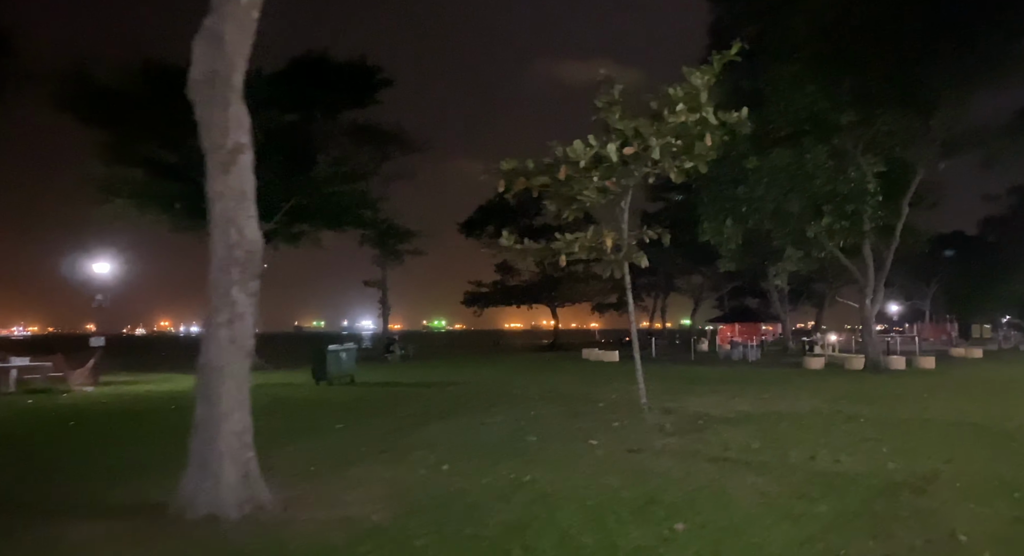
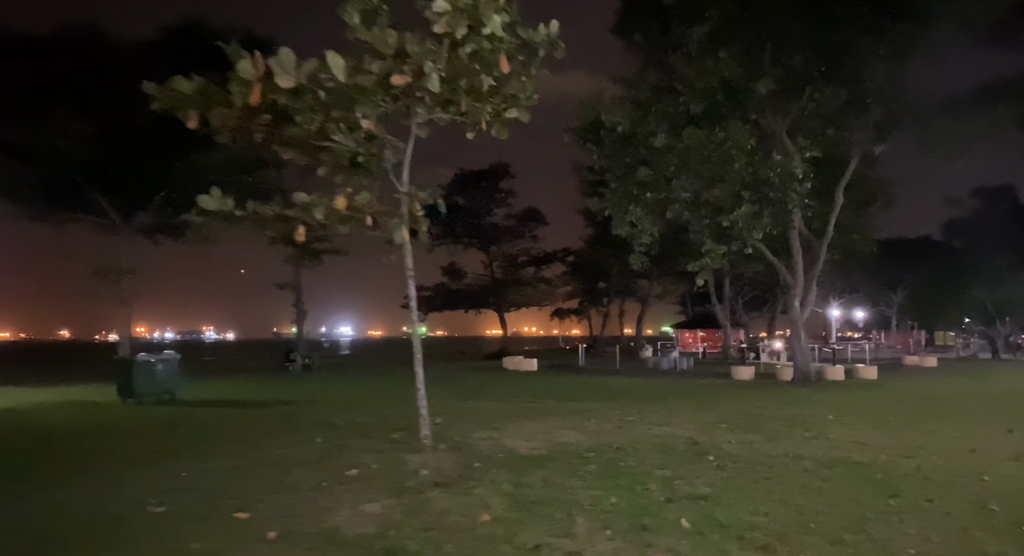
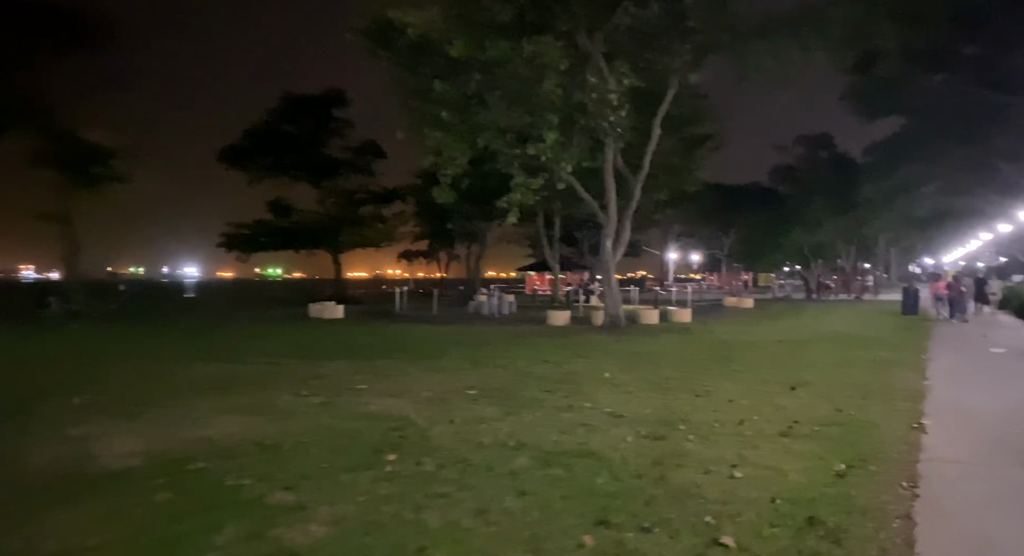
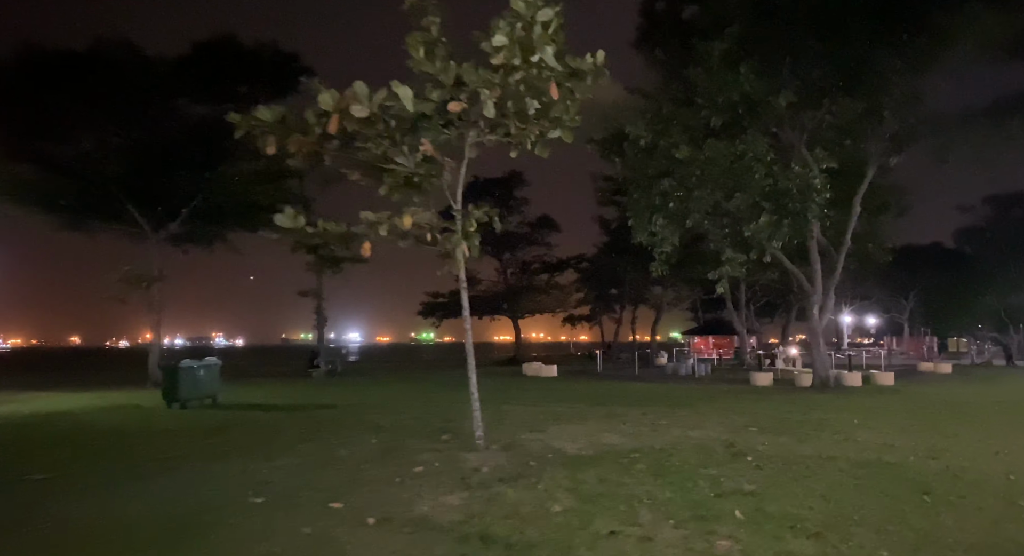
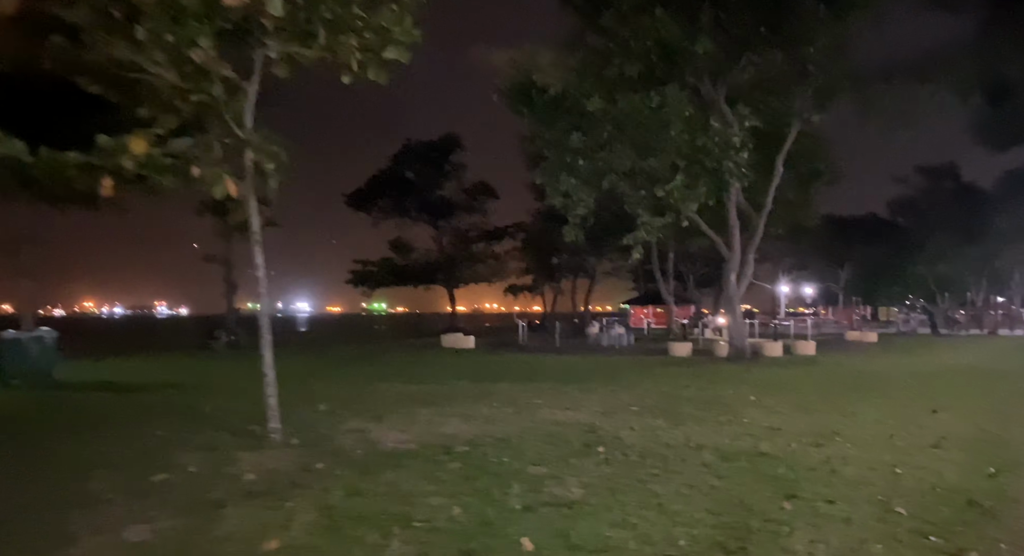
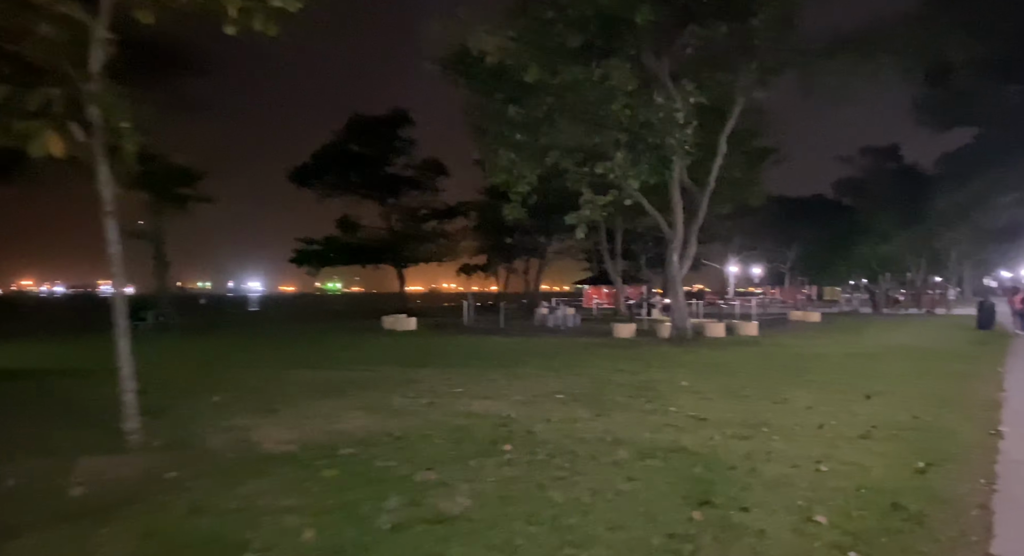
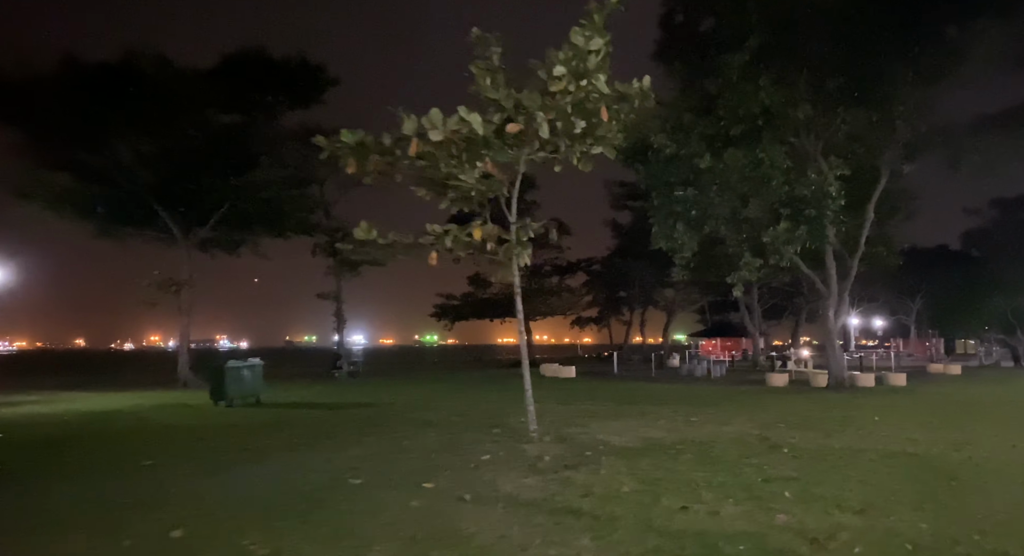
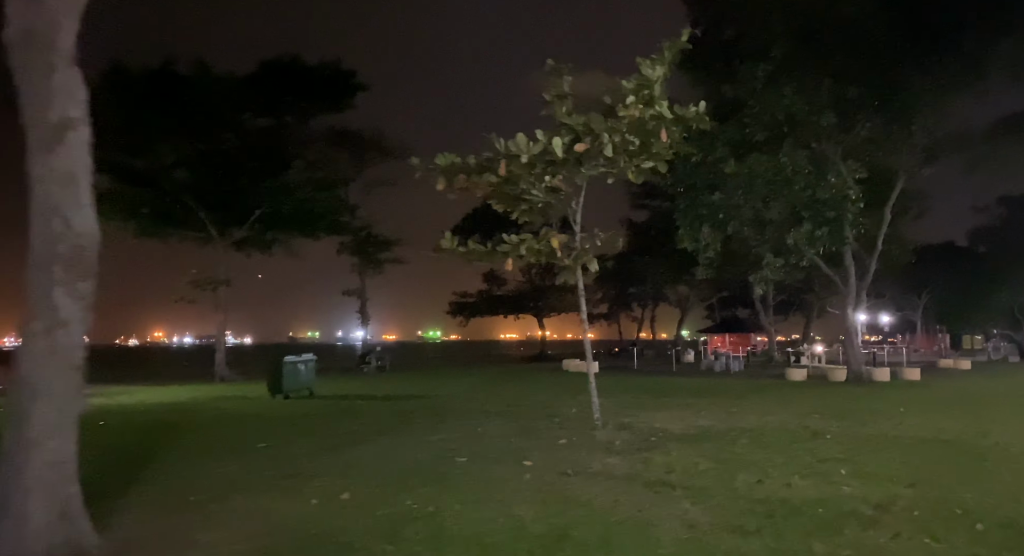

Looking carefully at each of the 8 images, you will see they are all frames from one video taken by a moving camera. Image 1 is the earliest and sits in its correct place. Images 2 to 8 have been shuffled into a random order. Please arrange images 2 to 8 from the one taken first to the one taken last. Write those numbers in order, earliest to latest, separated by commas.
8, 7, 4, 2, 5, 6, 3
